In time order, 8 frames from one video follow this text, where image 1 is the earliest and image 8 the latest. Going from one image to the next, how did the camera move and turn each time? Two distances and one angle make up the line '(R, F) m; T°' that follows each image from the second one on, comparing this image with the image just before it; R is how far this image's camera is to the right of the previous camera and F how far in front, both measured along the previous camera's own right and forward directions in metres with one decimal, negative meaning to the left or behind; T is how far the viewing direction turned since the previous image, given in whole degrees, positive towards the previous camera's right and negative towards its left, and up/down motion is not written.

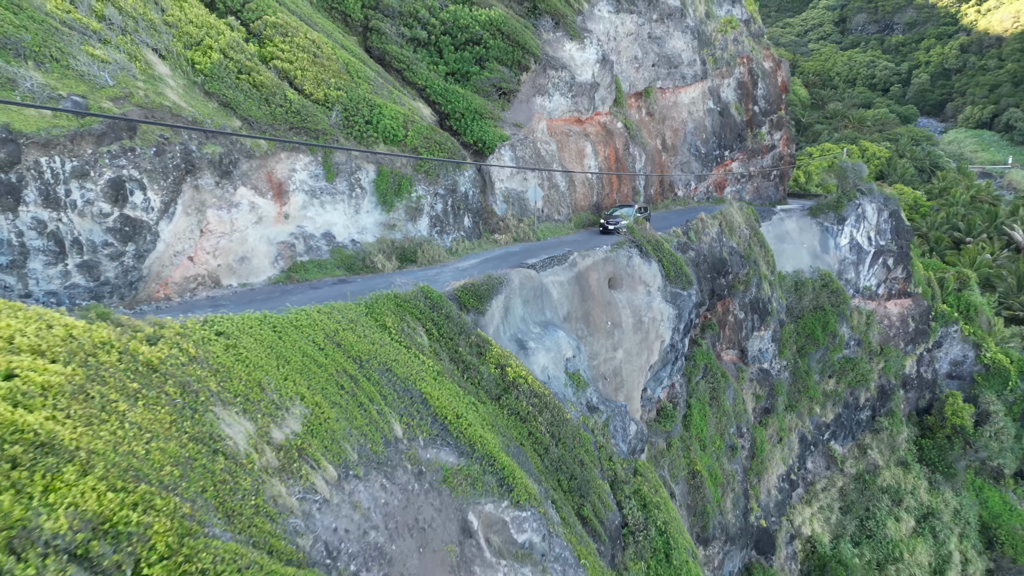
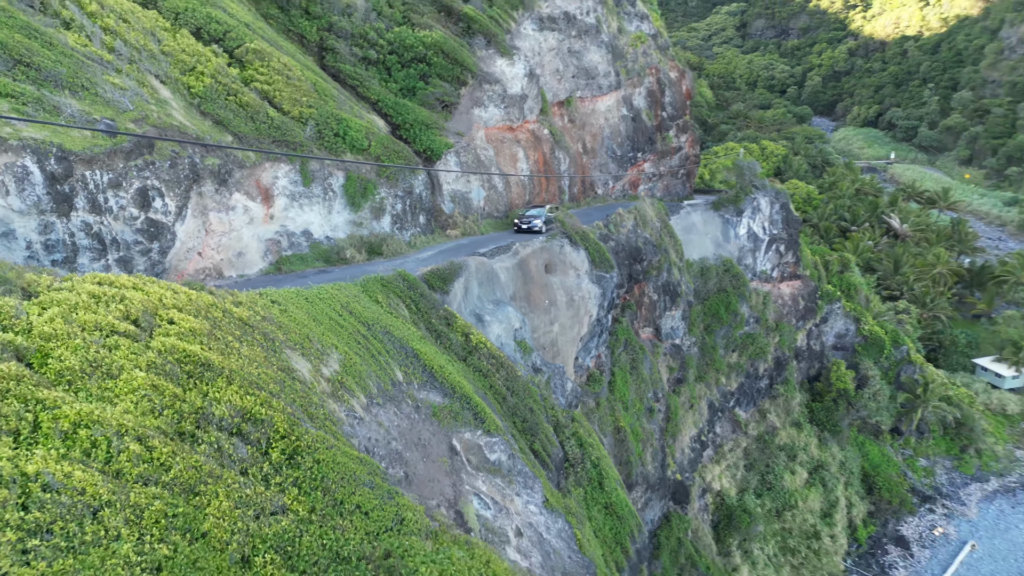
(-0.6, -2.0) m; +6°
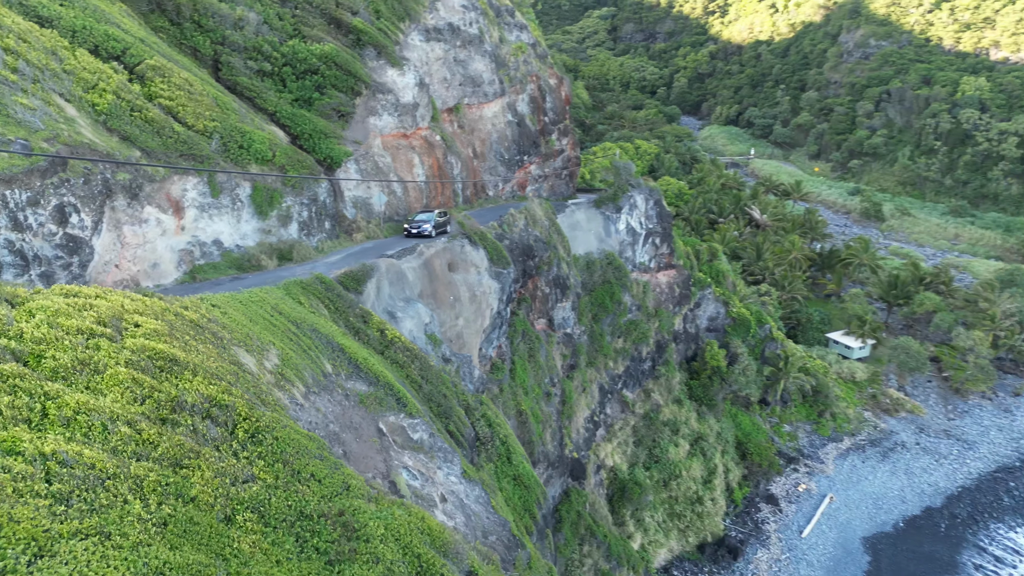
(-0.3, -1.1) m; +9°
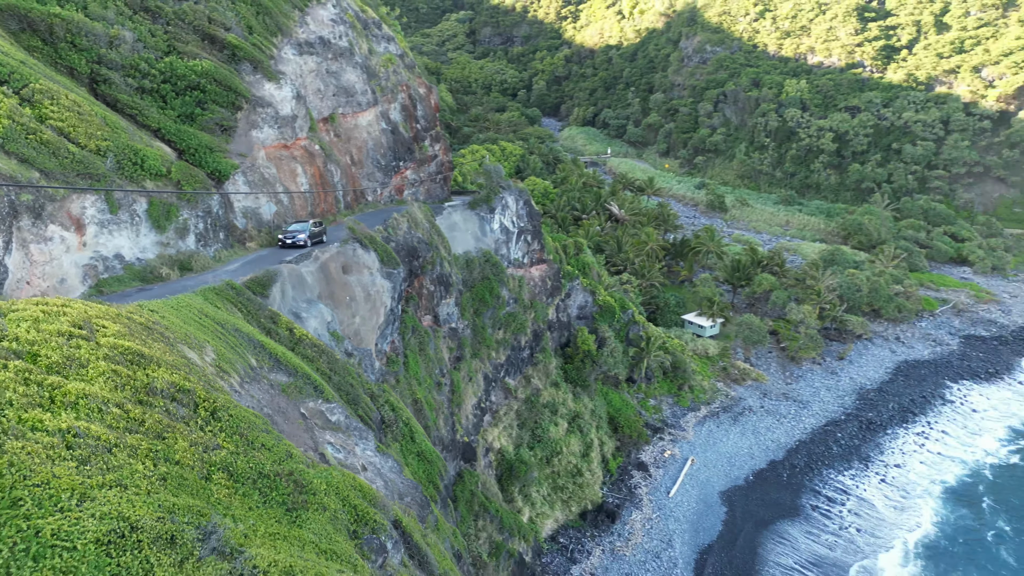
(-0.4, -1.6) m; +10°
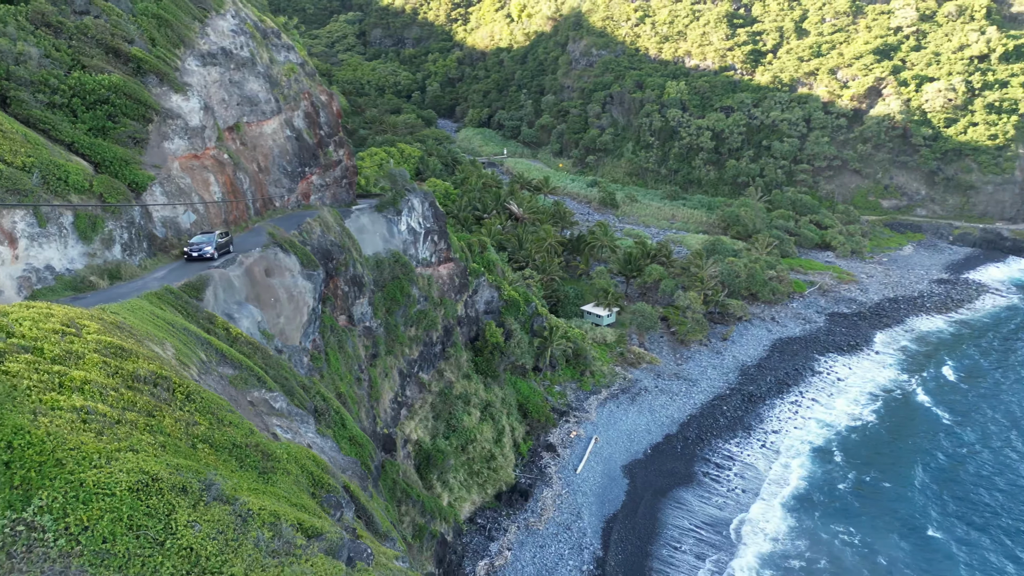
(-0.4, -1.6) m; +8°
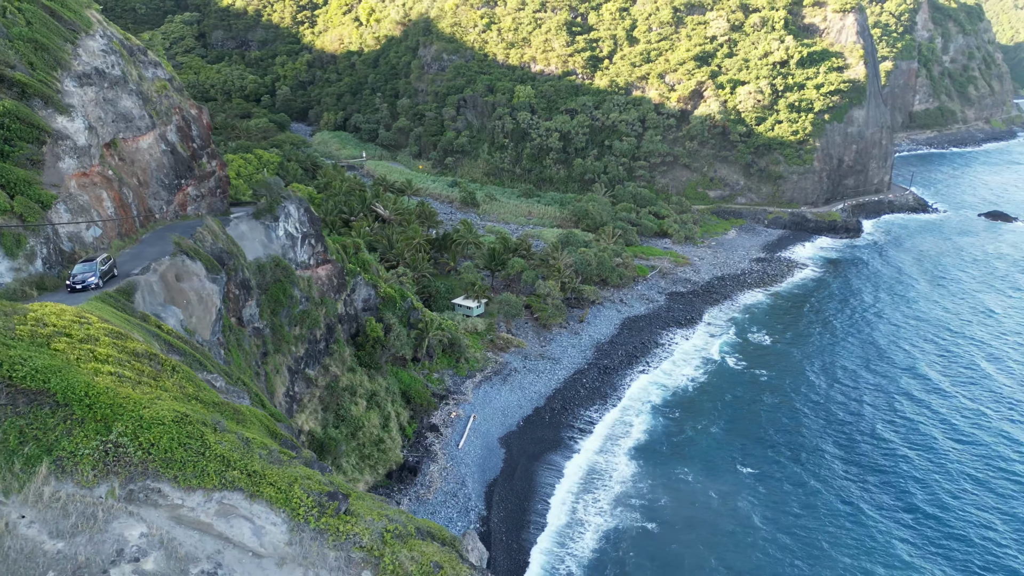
(-0.8, -3.3) m; +11°
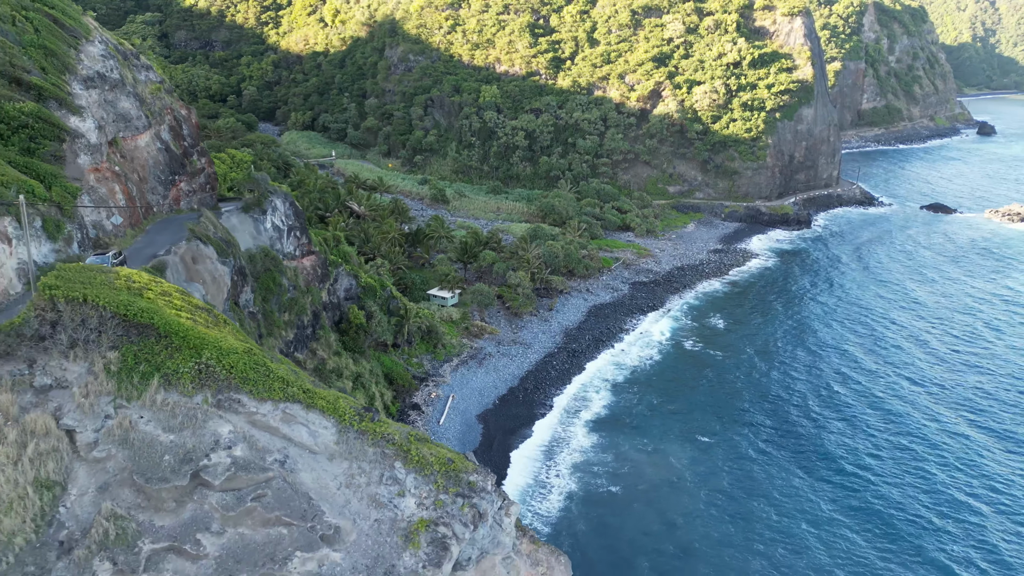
(-0.5, -2.7) m; +3°
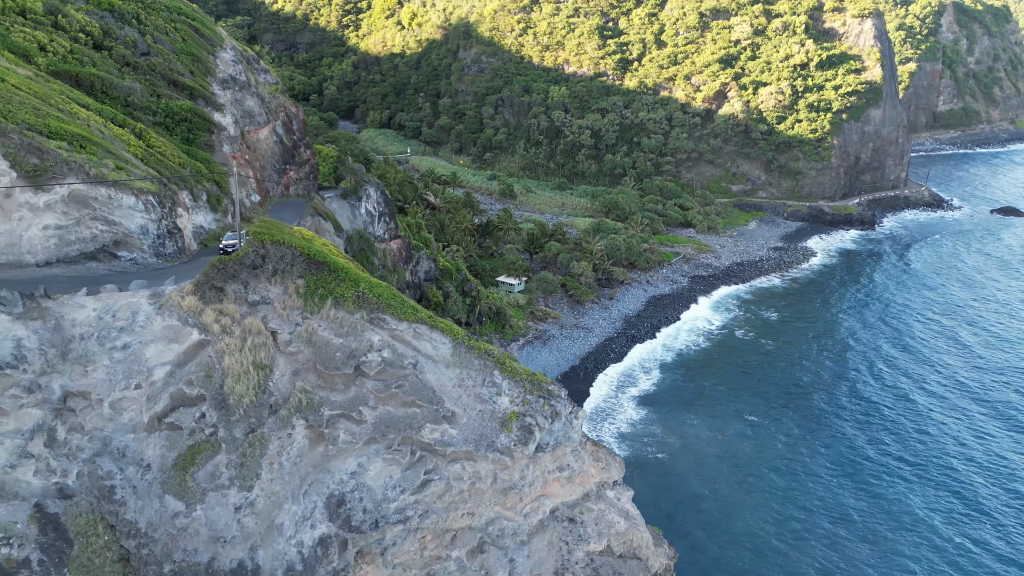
(-0.2, -3.8) m; -5°
